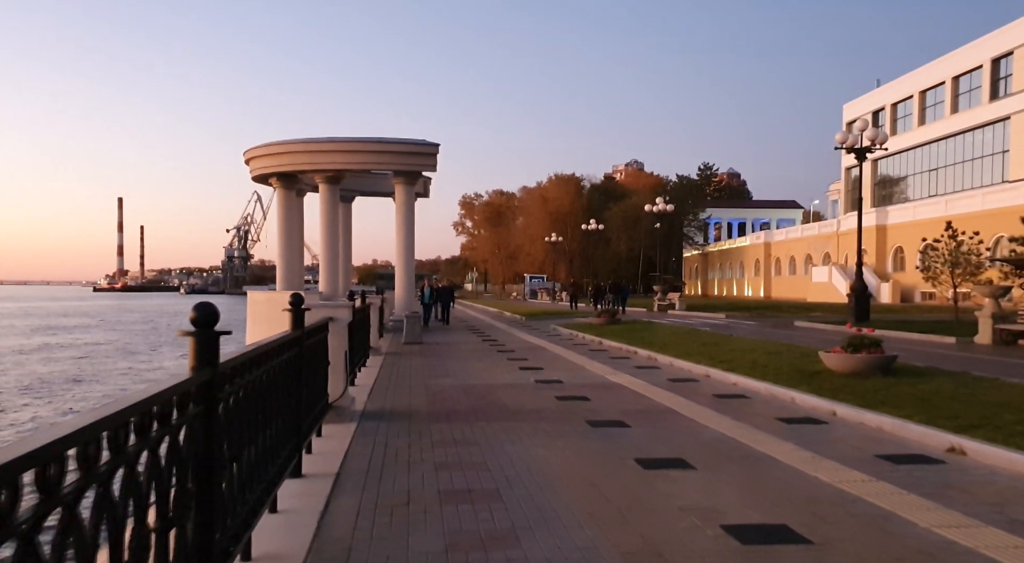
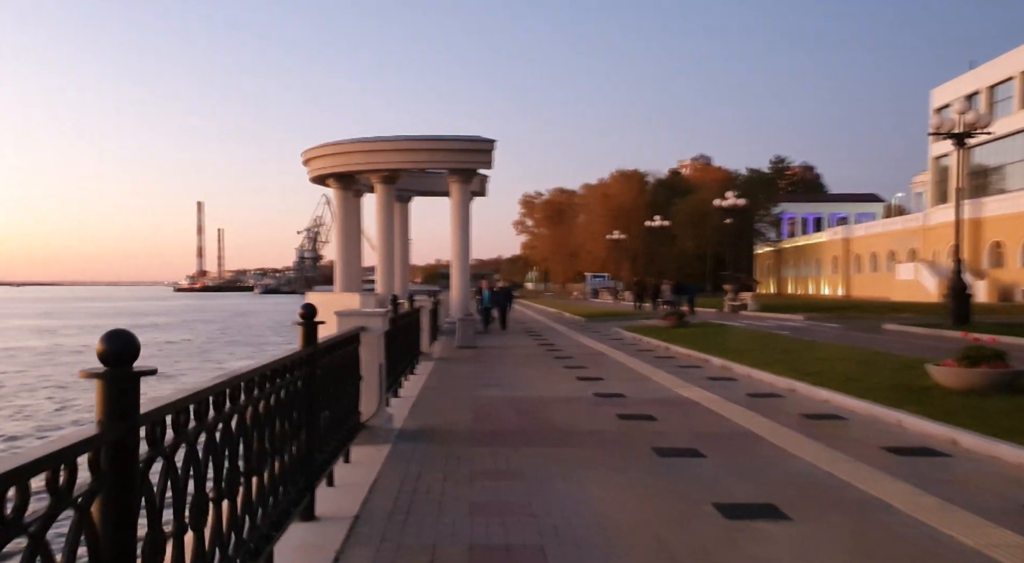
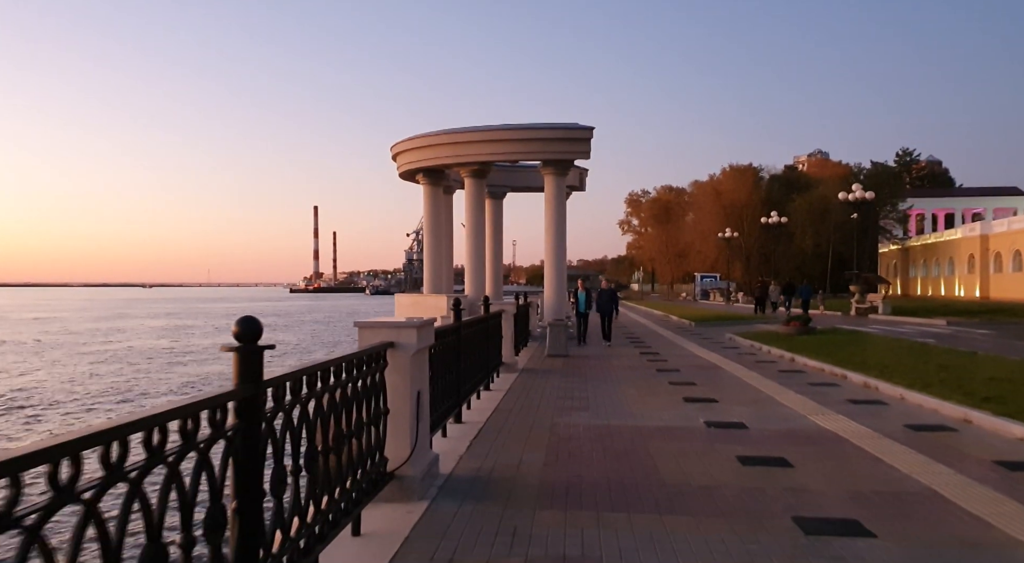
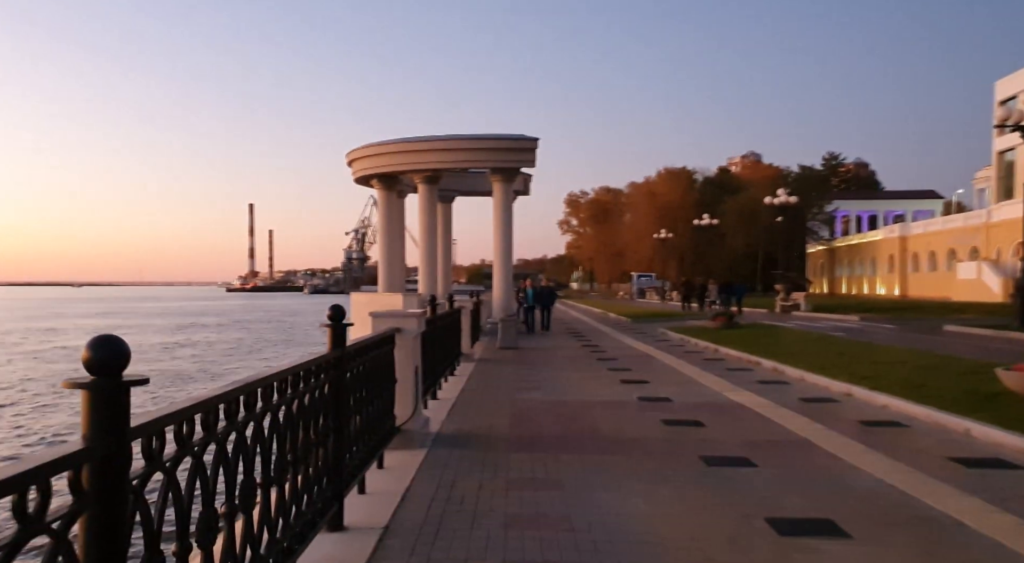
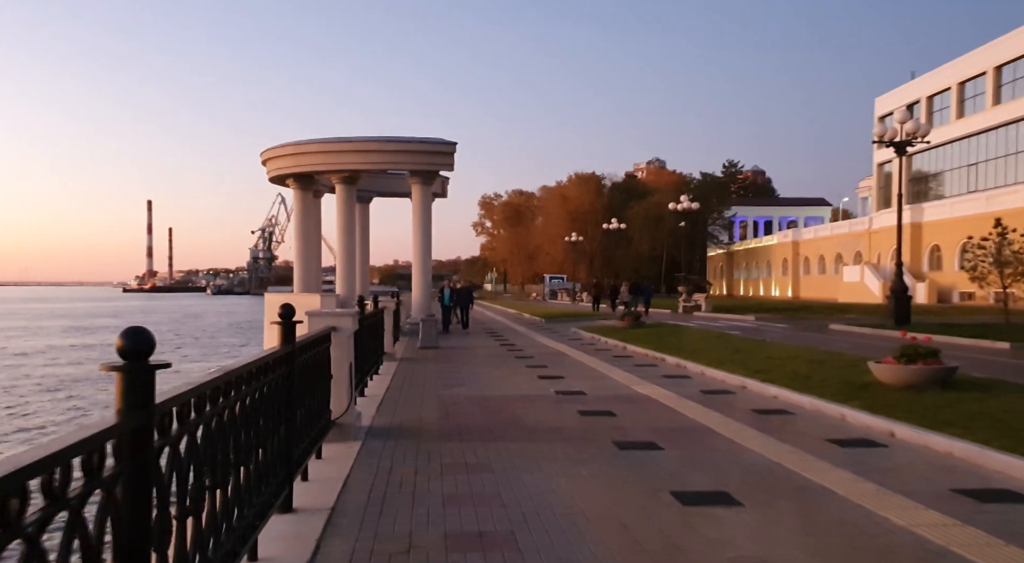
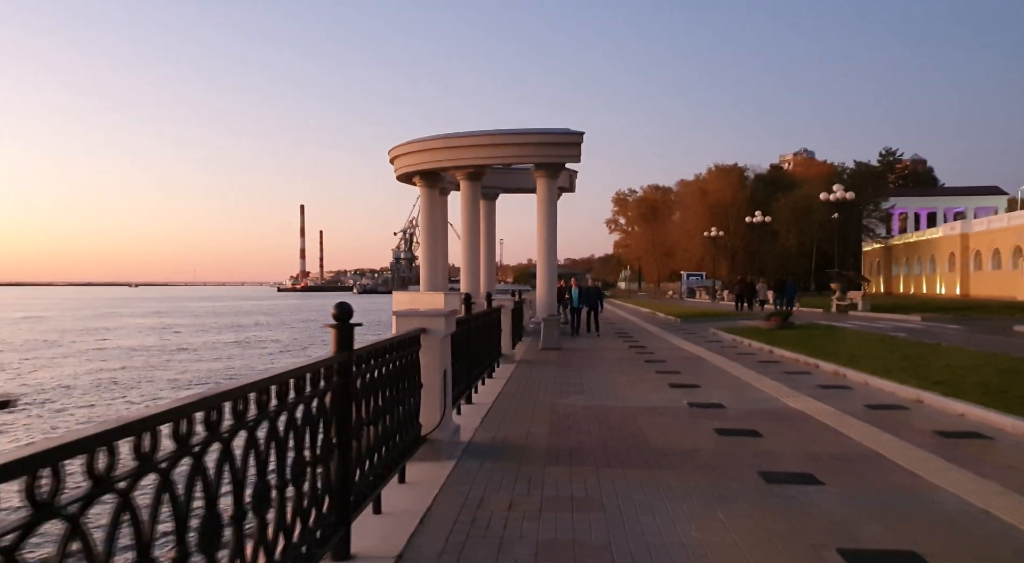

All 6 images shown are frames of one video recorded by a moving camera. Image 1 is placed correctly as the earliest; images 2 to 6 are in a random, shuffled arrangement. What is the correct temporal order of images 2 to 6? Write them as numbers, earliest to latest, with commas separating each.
5, 2, 4, 6, 3
